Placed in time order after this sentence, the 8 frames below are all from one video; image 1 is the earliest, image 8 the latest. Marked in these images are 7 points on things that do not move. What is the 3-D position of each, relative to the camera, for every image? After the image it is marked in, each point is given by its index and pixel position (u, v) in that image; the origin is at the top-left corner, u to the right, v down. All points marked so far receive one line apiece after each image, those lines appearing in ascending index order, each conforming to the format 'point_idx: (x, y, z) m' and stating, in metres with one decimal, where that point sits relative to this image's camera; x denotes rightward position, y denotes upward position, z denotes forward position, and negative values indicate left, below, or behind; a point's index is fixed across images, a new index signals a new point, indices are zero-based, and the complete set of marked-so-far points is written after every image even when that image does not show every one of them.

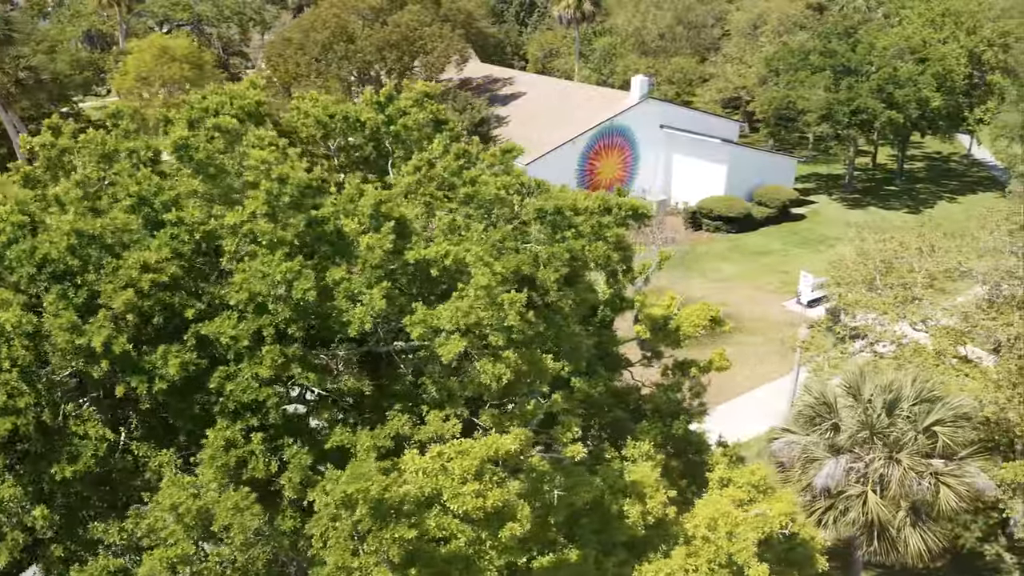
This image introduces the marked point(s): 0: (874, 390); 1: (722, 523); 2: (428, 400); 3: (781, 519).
0: (+5.3, -1.5, +12.3) m
1: (+2.2, -2.5, +8.8) m
2: (-0.8, -1.0, +7.4) m
3: (+3.1, -2.6, +9.3) m
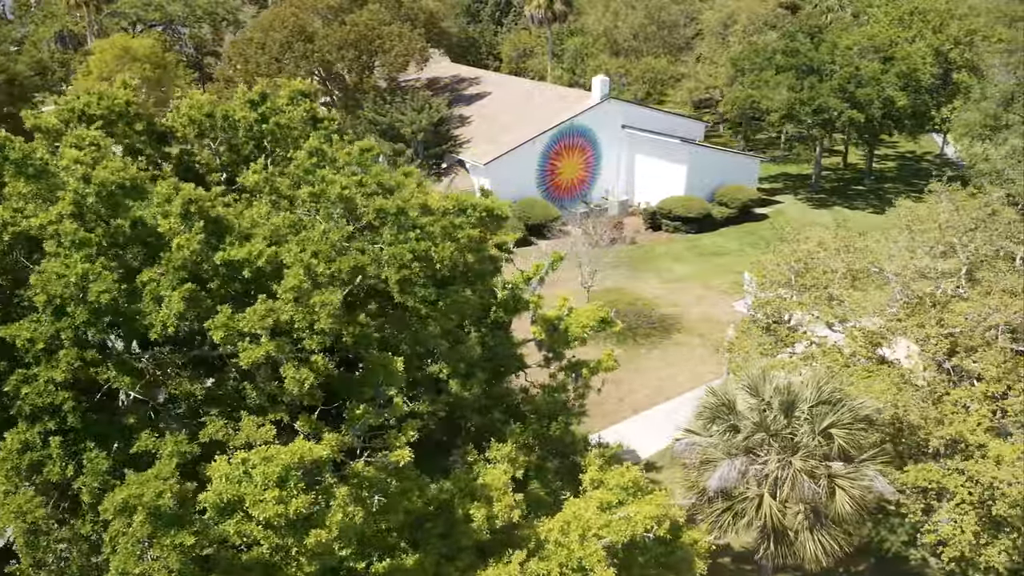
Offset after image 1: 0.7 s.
0: (+3.8, -1.5, +12.1) m
1: (+0.6, -2.5, +8.6) m
2: (-2.3, -1.0, +7.3) m
3: (+1.5, -2.6, +9.2) m
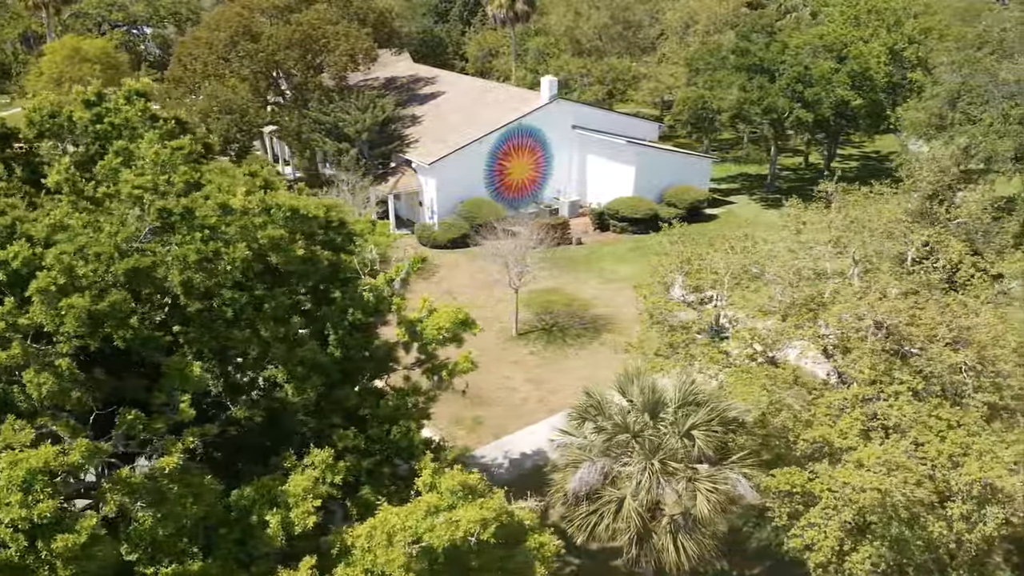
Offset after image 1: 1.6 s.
0: (+1.8, -1.5, +12.0) m
1: (-1.4, -2.5, +8.5) m
2: (-4.3, -1.0, +7.2) m
3: (-0.5, -2.6, +9.0) m
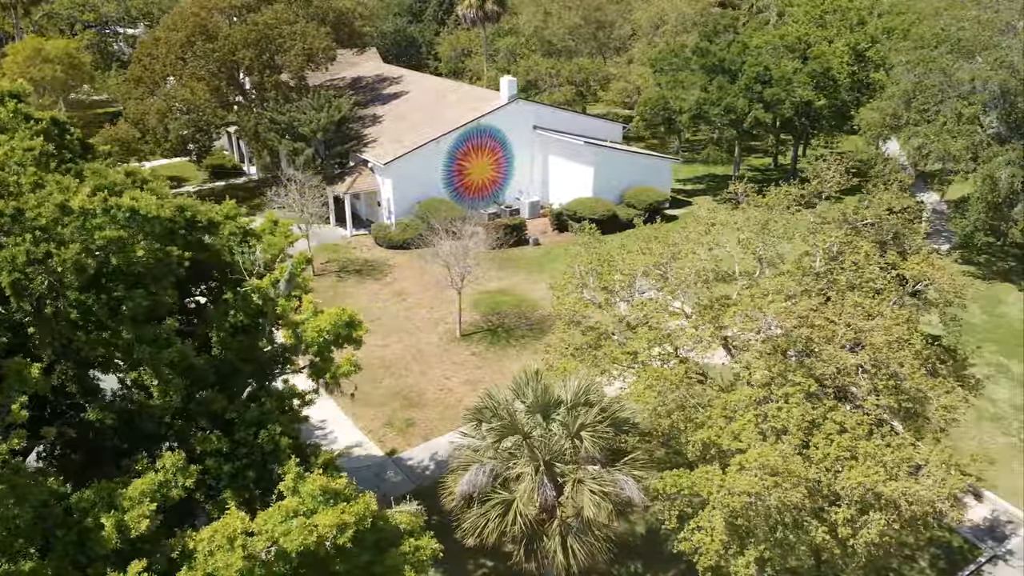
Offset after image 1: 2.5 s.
0: (+0.3, -1.5, +11.9) m
1: (-2.9, -2.5, +8.4) m
2: (-5.9, -1.0, +7.1) m
3: (-2.0, -2.6, +9.0) m
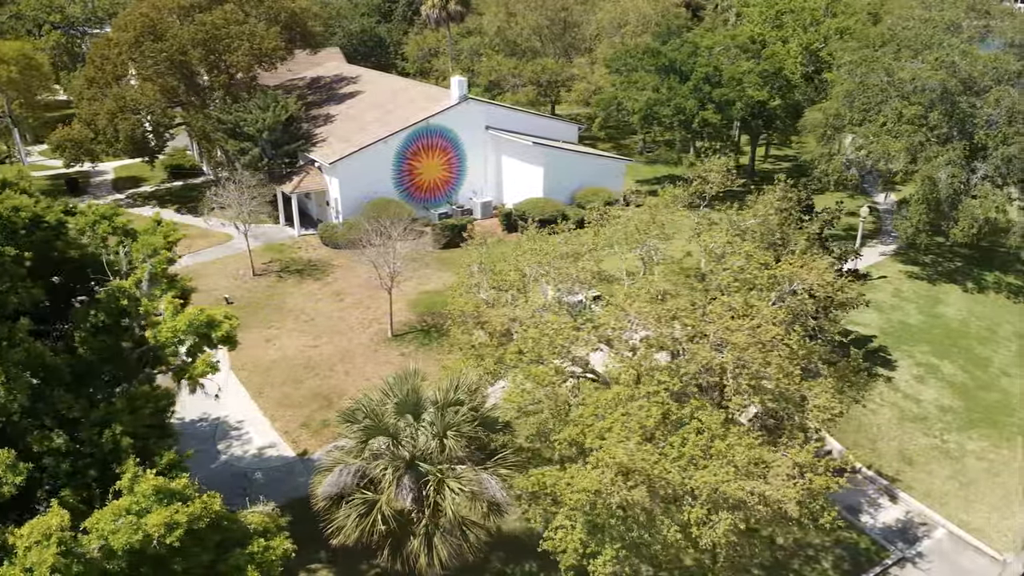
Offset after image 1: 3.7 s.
0: (-1.6, -1.5, +11.9) m
1: (-4.8, -2.5, +8.4) m
2: (-7.8, -1.0, +7.2) m
3: (-3.9, -2.6, +9.0) m
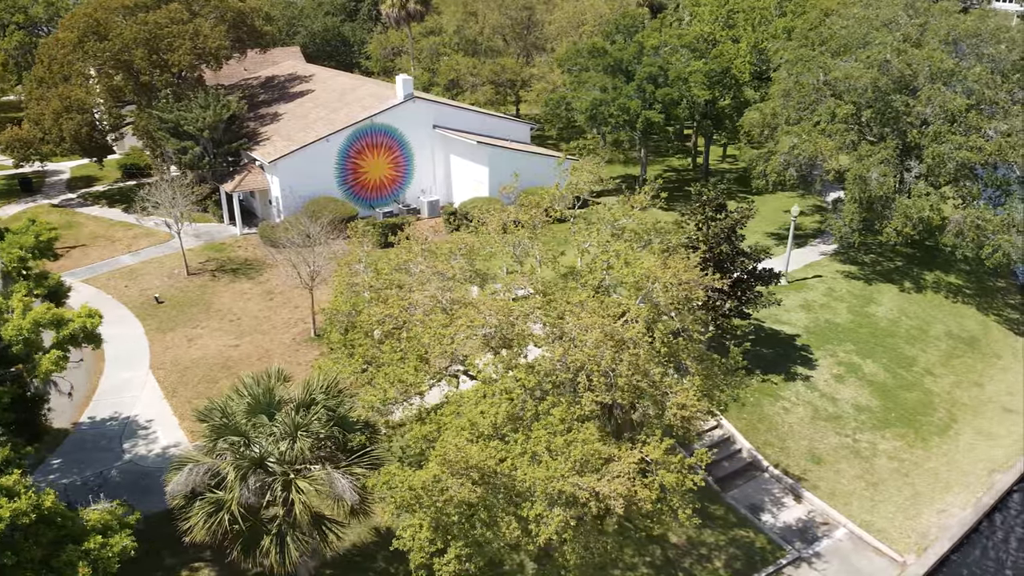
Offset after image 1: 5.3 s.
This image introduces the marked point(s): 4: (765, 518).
0: (-3.7, -1.5, +11.9) m
1: (-6.9, -2.5, +8.5) m
2: (-9.9, -1.0, +7.2) m
3: (-6.0, -2.6, +9.0) m
4: (+5.2, -4.7, +16.9) m
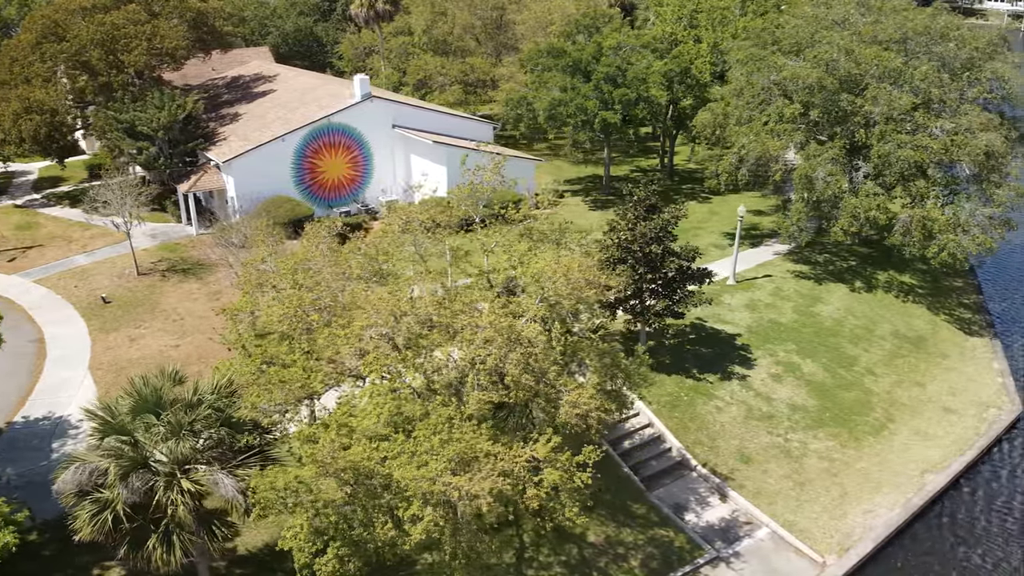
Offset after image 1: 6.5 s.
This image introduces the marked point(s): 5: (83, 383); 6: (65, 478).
0: (-5.3, -1.5, +12.0) m
1: (-8.6, -2.5, +8.6) m
2: (-11.6, -1.0, +7.3) m
3: (-7.7, -2.6, +9.1) m
4: (+3.6, -4.7, +16.9) m
5: (-10.3, -2.3, +19.7) m
6: (-6.2, -2.7, +11.6) m
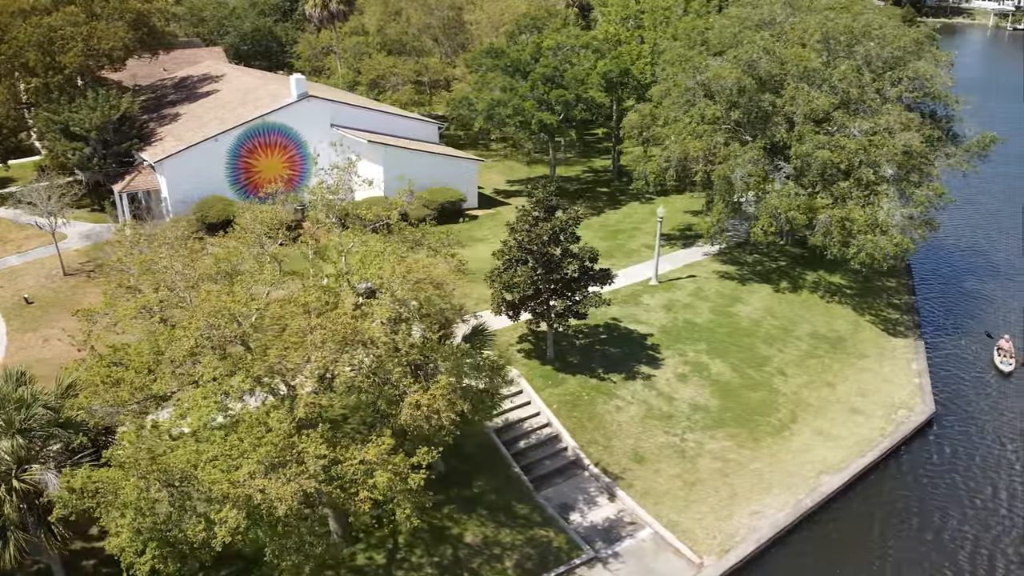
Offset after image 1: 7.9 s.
0: (-7.7, -1.5, +12.1) m
1: (-11.0, -2.5, +8.8) m
2: (-14.0, -1.1, +7.5) m
3: (-10.1, -2.7, +9.3) m
4: (+1.2, -4.7, +17.0) m
5: (-12.6, -2.3, +19.9) m
6: (-8.7, -2.7, +11.8) m
